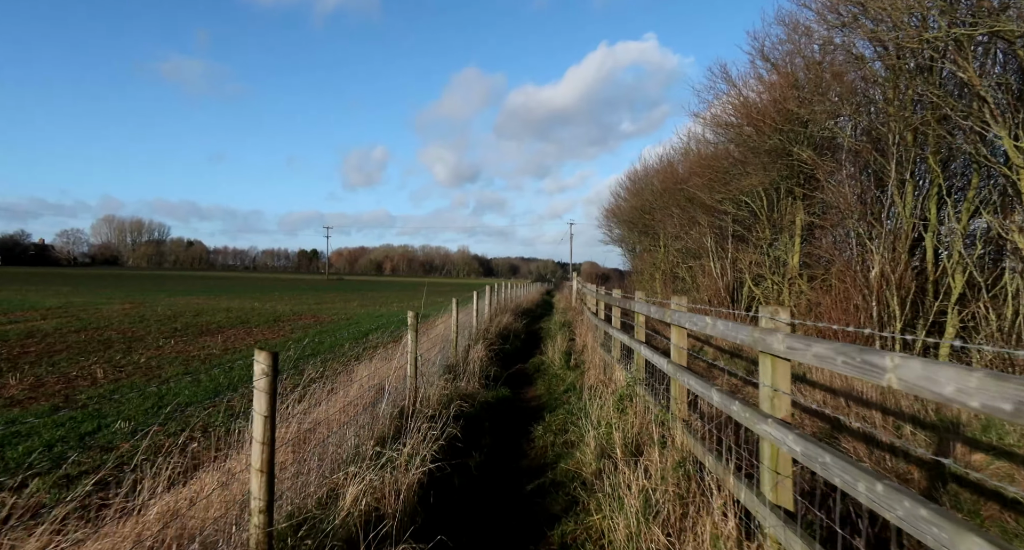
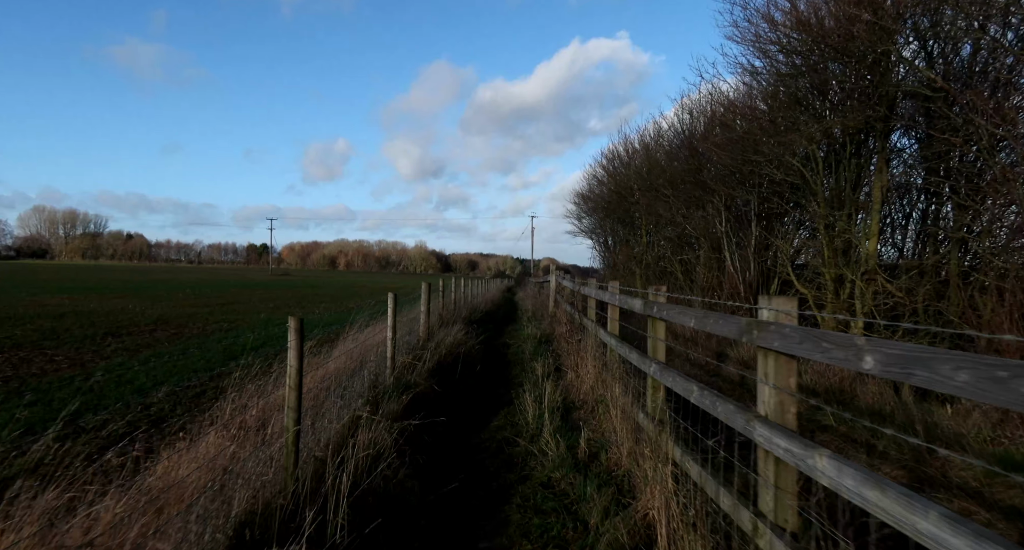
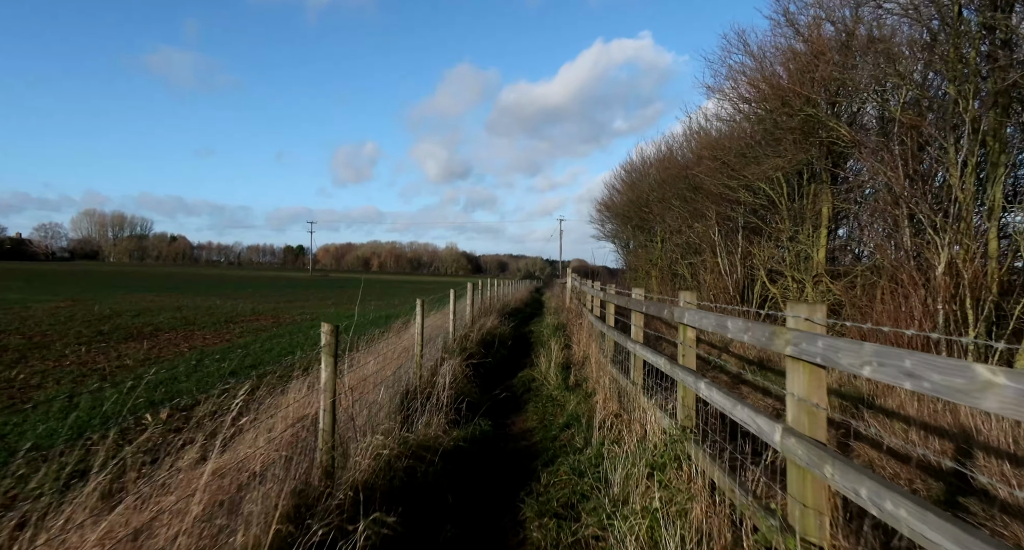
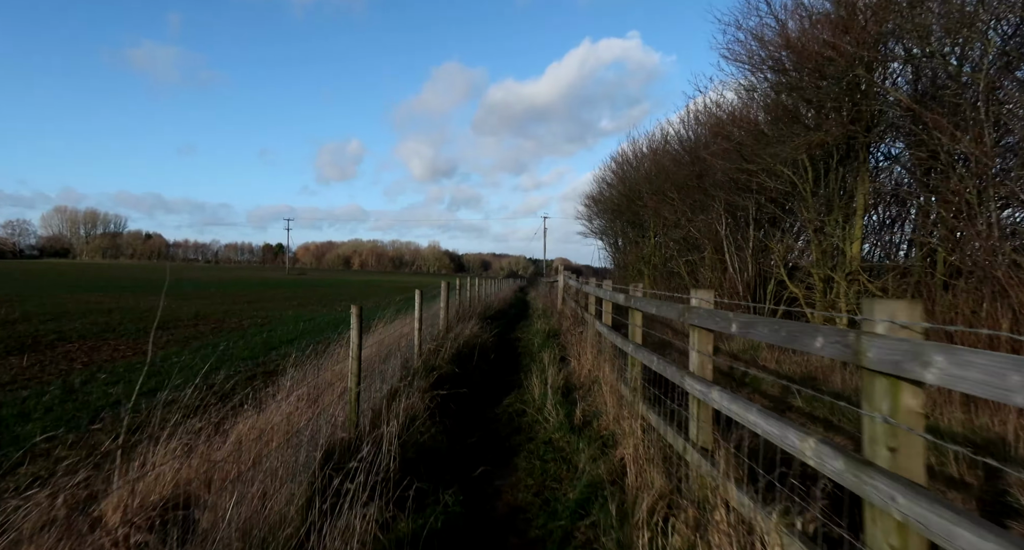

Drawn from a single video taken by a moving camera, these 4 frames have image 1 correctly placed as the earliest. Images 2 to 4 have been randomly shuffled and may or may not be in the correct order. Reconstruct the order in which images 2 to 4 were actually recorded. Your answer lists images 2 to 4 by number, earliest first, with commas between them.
3, 4, 2
